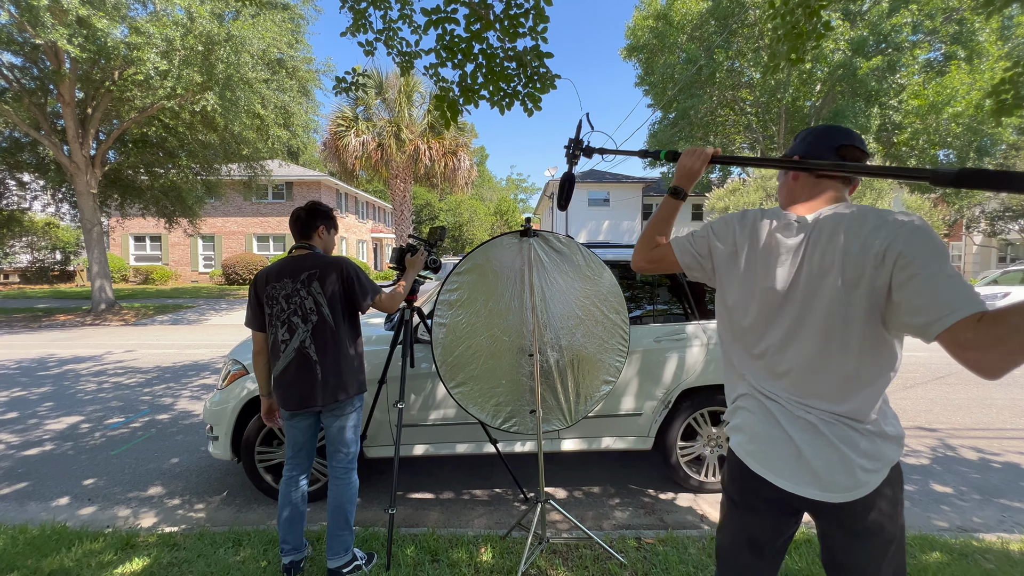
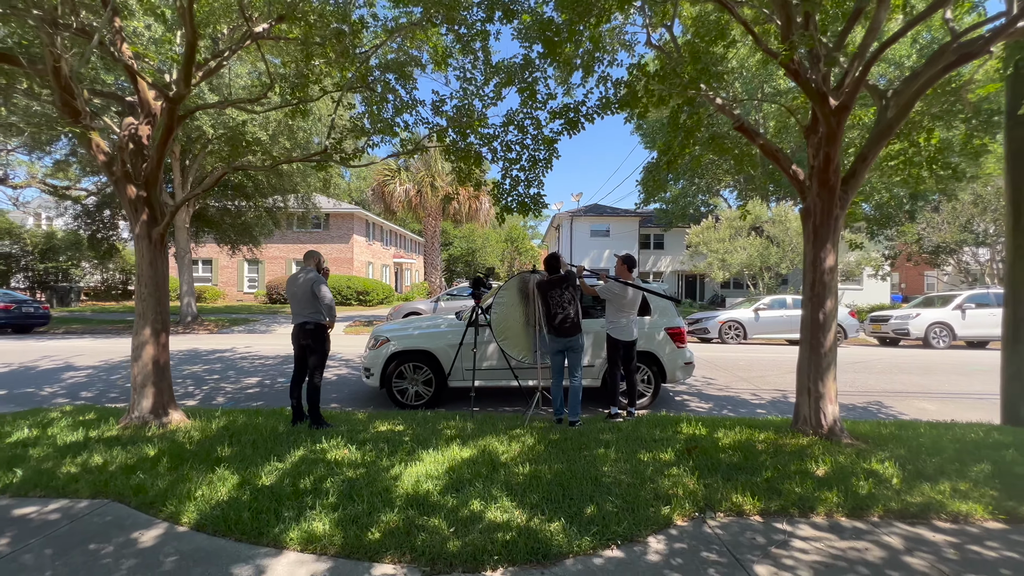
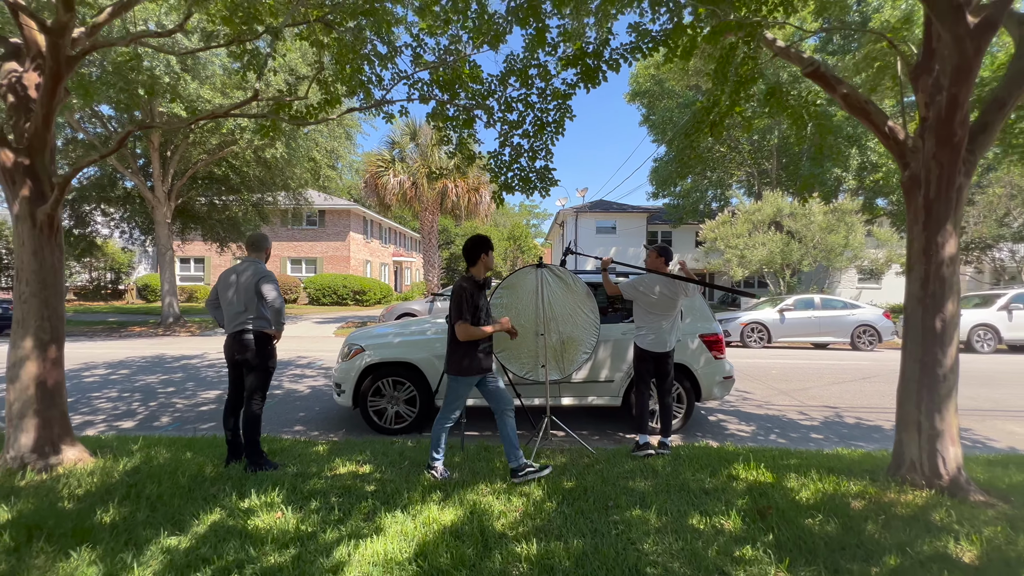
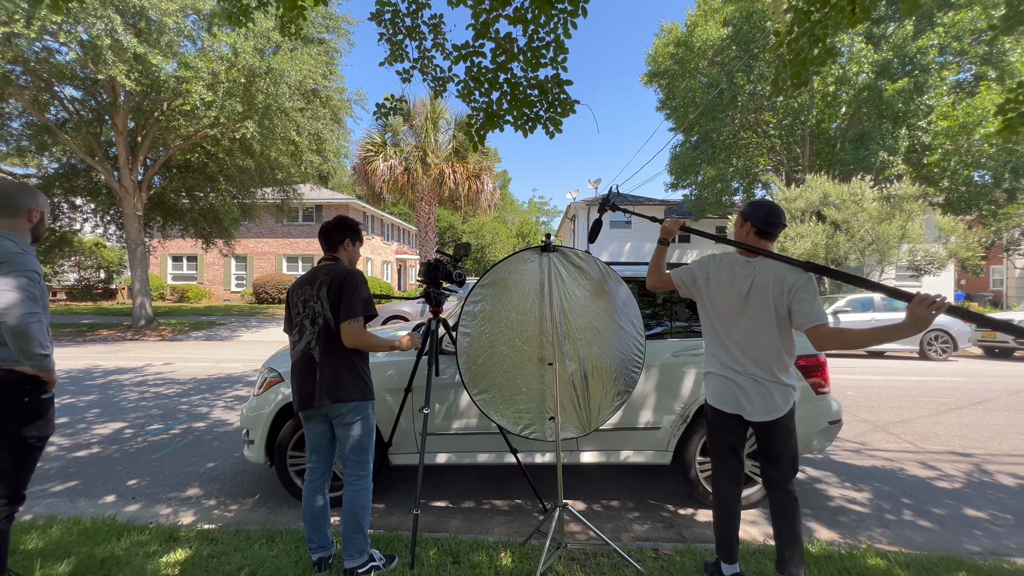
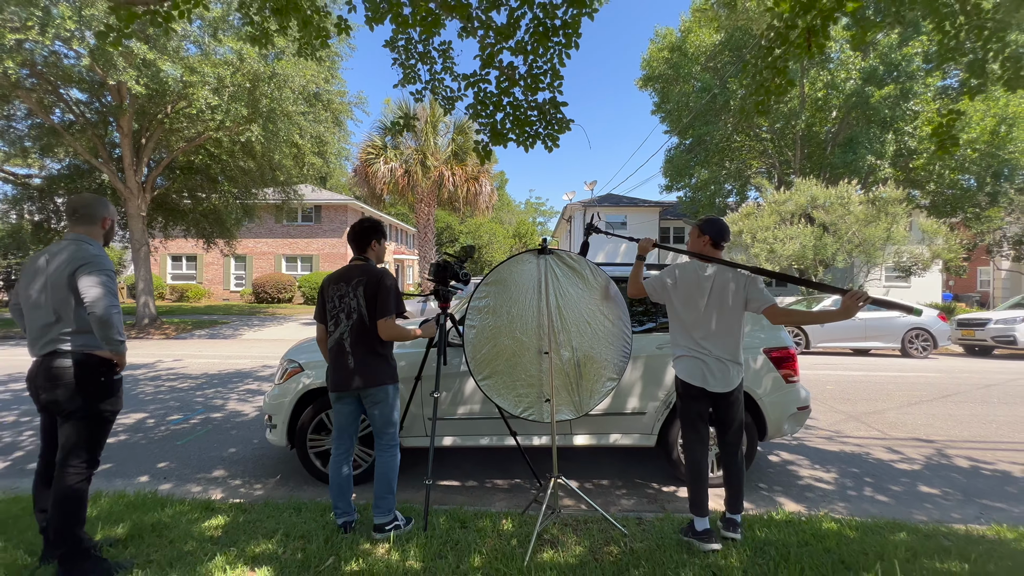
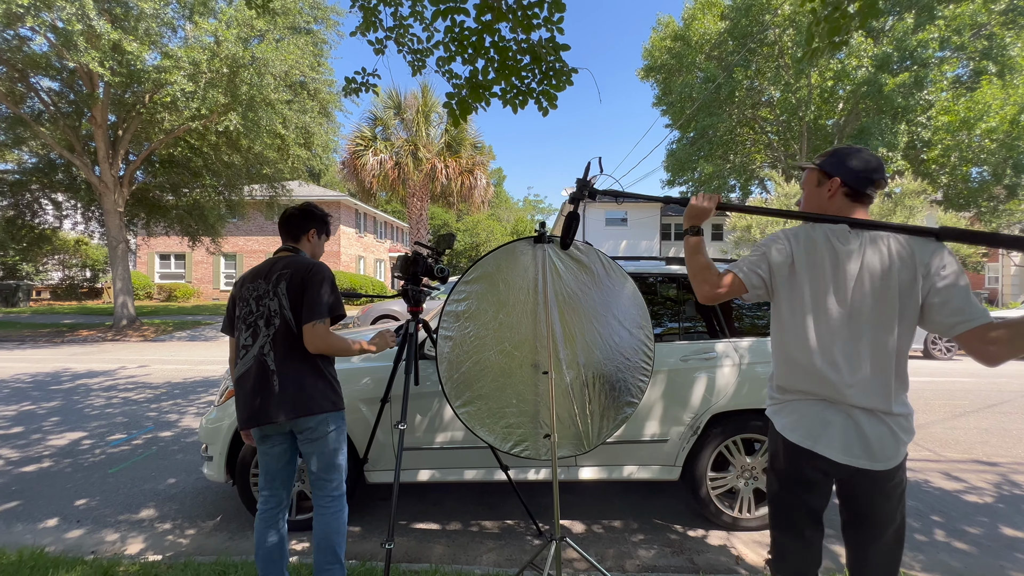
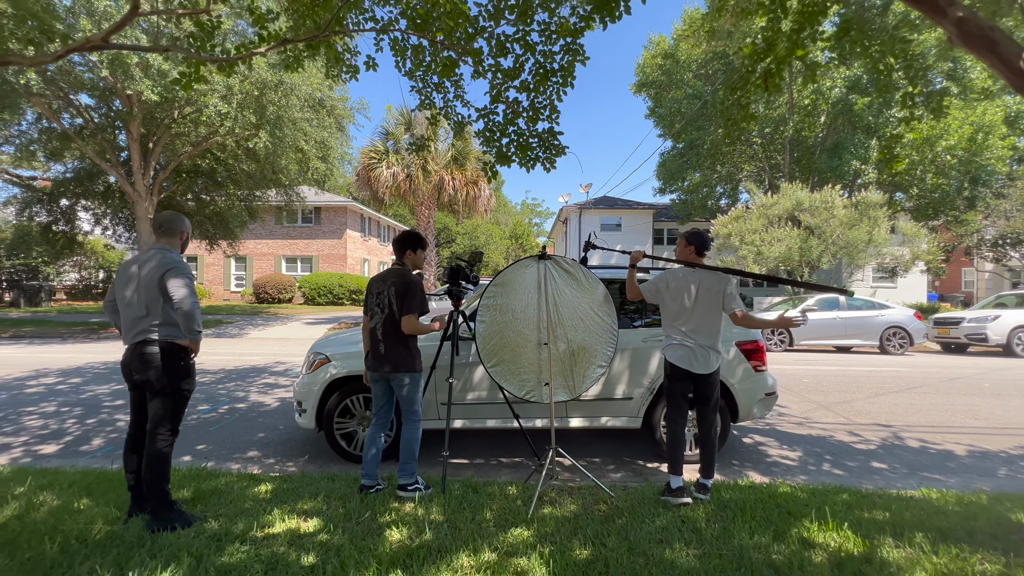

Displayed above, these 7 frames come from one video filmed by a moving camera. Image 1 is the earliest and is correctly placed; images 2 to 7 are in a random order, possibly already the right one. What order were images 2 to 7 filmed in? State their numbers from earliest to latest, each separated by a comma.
6, 4, 5, 7, 3, 2
